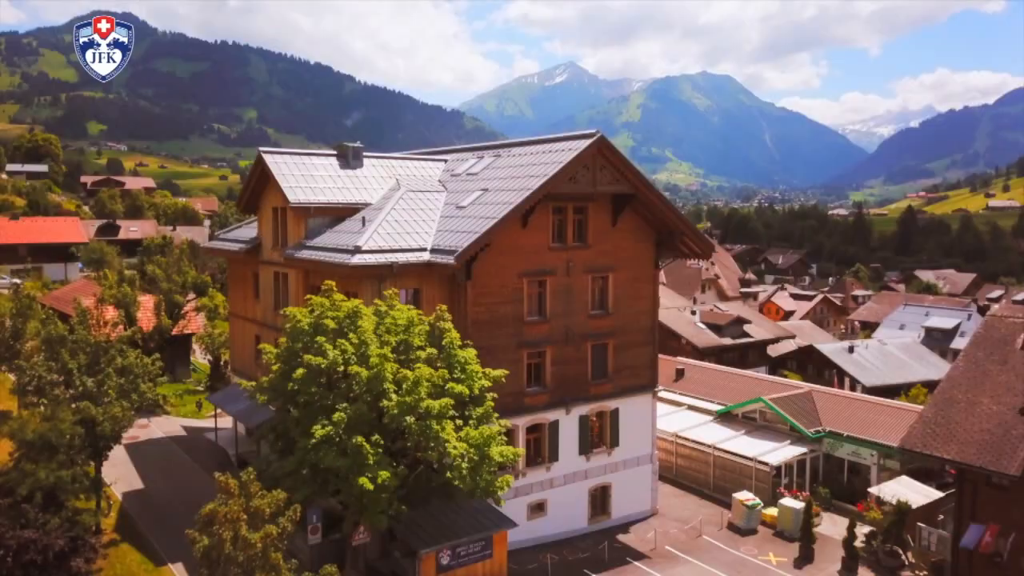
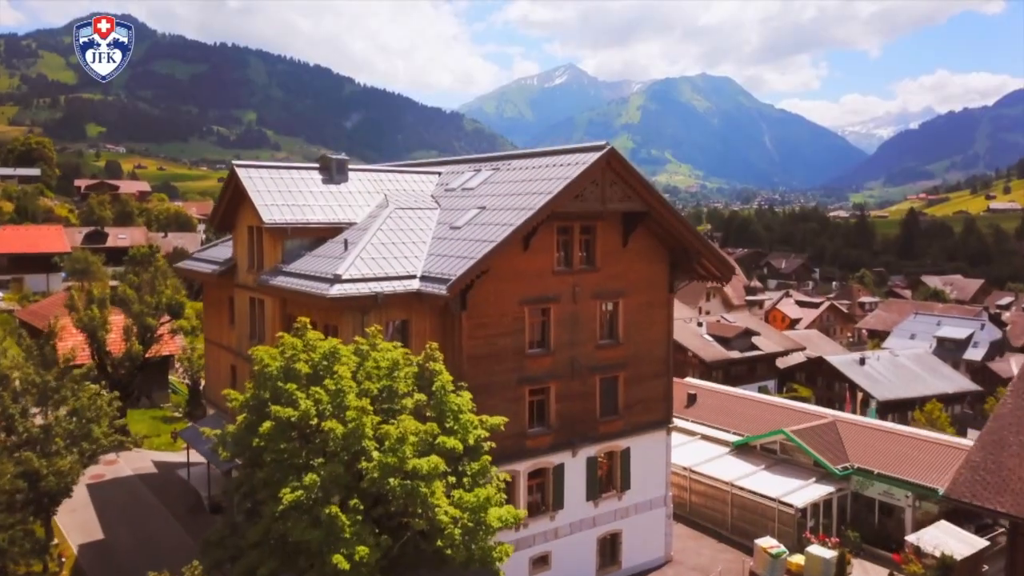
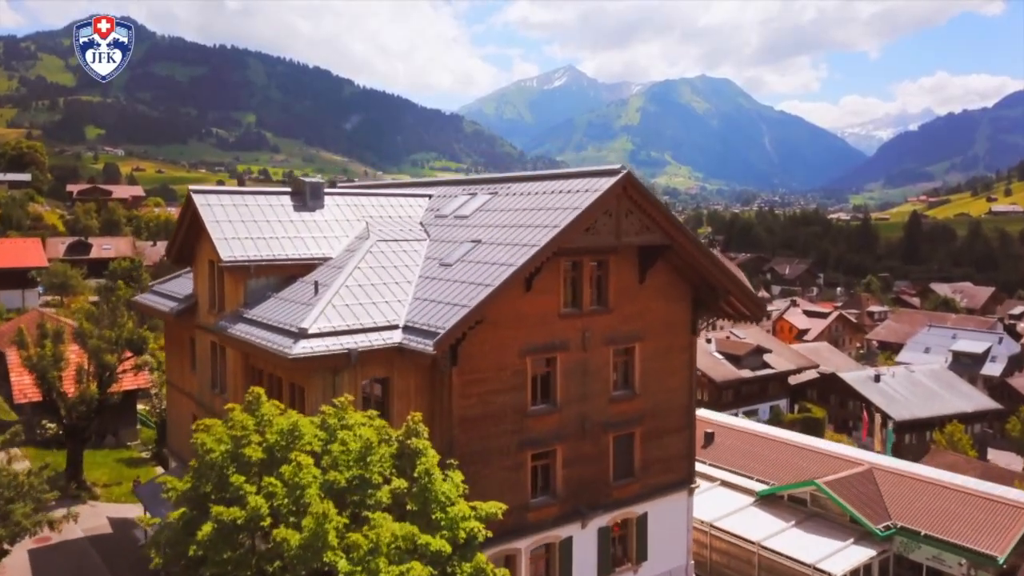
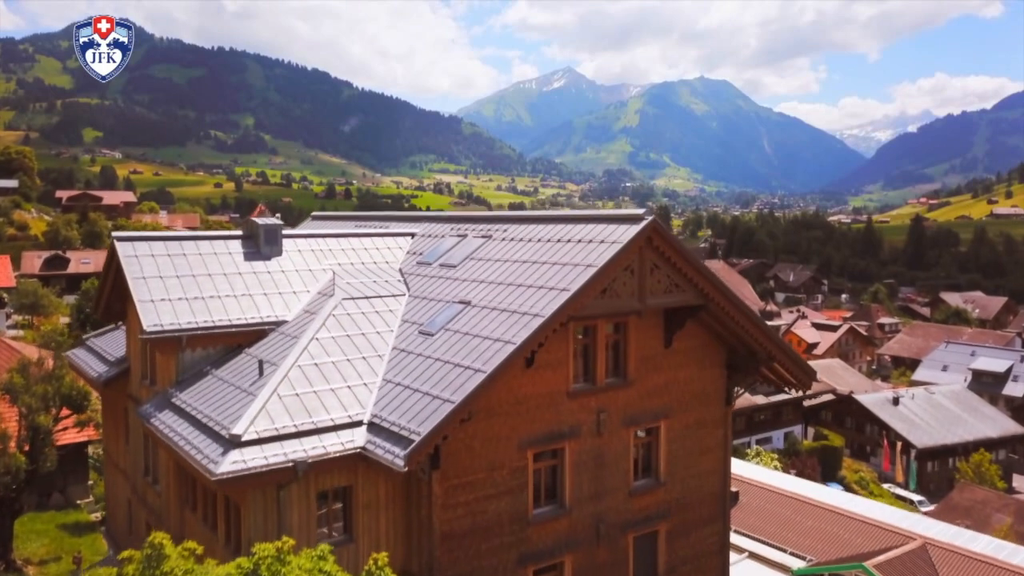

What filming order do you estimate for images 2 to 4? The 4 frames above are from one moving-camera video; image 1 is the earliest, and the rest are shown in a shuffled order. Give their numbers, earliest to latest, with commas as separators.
2, 3, 4
